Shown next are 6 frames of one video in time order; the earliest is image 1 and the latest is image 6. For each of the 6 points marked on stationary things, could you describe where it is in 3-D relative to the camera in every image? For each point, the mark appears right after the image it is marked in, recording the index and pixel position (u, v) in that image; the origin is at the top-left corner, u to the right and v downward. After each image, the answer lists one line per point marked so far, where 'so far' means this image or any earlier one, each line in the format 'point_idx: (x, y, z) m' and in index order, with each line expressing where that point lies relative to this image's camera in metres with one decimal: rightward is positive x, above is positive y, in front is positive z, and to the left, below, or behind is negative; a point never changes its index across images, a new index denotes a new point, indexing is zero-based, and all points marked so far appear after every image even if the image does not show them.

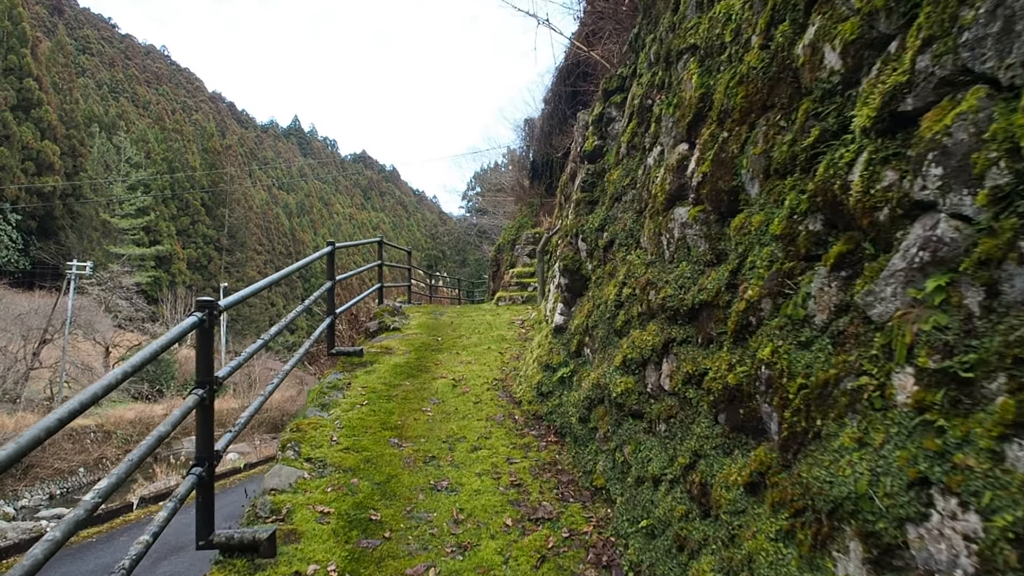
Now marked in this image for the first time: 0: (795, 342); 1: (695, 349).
0: (+0.6, -0.1, +1.6) m
1: (+0.5, -0.2, +2.1) m
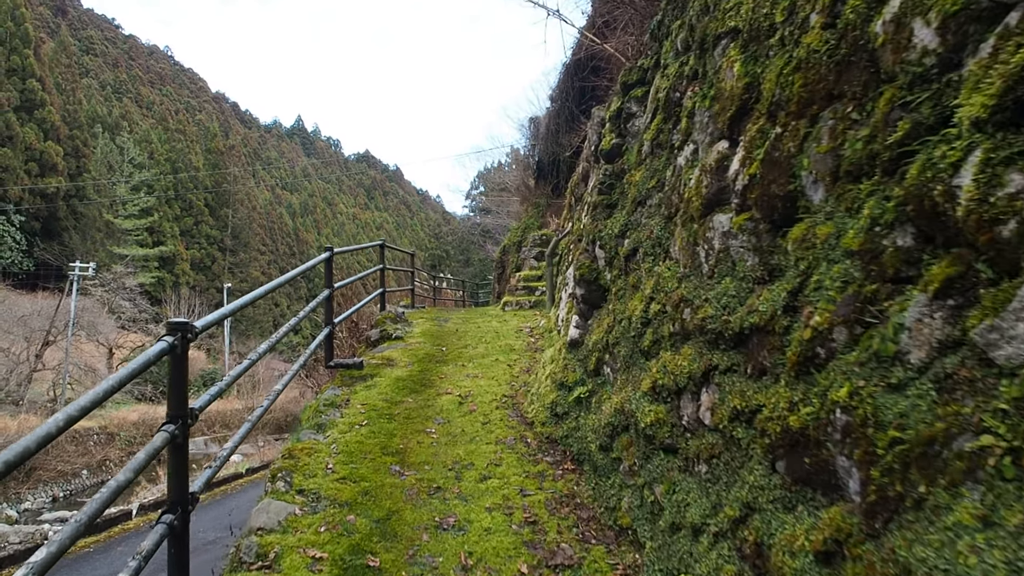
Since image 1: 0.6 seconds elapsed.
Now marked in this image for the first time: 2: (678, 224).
0: (+0.6, -0.2, +1.3) m
1: (+0.5, -0.2, +1.8) m
2: (+0.5, +0.2, +2.4) m
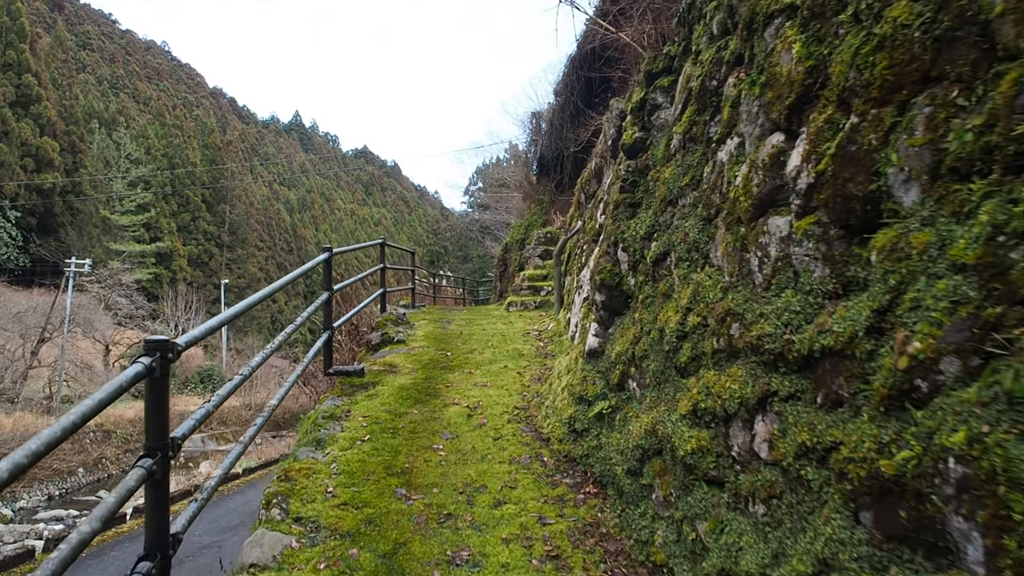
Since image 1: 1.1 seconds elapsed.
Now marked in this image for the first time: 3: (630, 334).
0: (+0.7, -0.2, +1.1) m
1: (+0.6, -0.2, +1.6) m
2: (+0.5, +0.2, +2.1) m
3: (+0.4, -0.2, +2.9) m
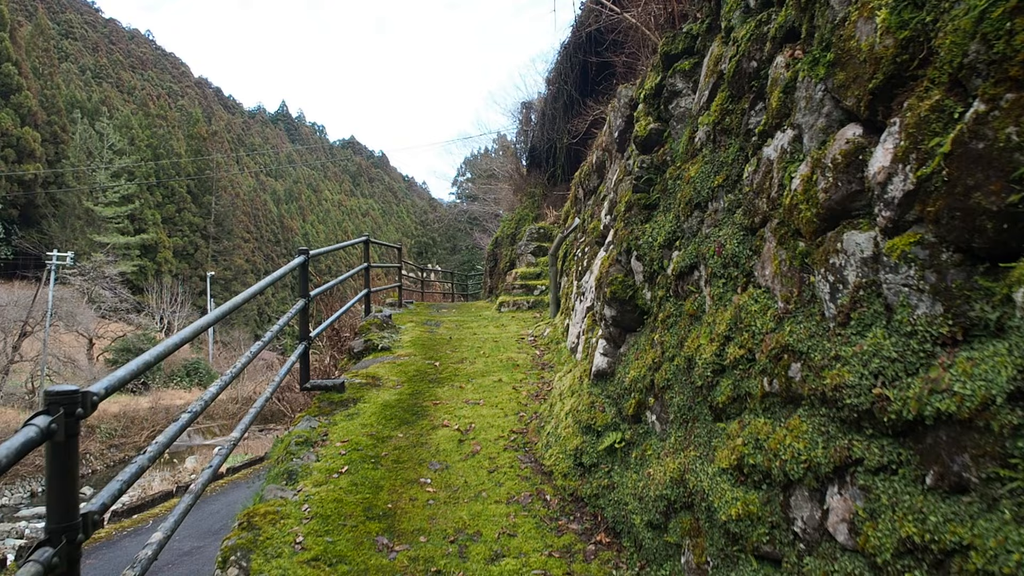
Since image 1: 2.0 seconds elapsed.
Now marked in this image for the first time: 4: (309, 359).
0: (+0.7, -0.3, +0.7) m
1: (+0.6, -0.3, +1.2) m
2: (+0.5, +0.1, +1.7) m
3: (+0.4, -0.2, +2.5) m
4: (-1.0, -0.4, +4.2) m
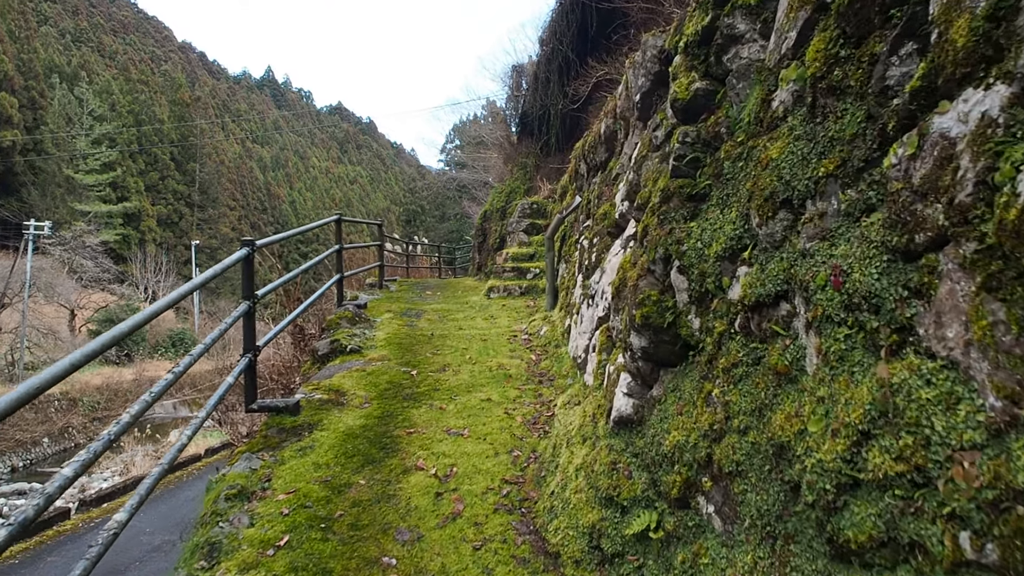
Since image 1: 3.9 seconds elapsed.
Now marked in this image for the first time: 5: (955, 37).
0: (+0.7, -0.4, 0.0) m
1: (+0.6, -0.4, +0.5) m
2: (+0.5, 0.0, +1.0) m
3: (+0.4, -0.3, +1.7) m
4: (-1.1, -0.4, +3.4) m
5: (+0.6, +0.3, +1.1) m
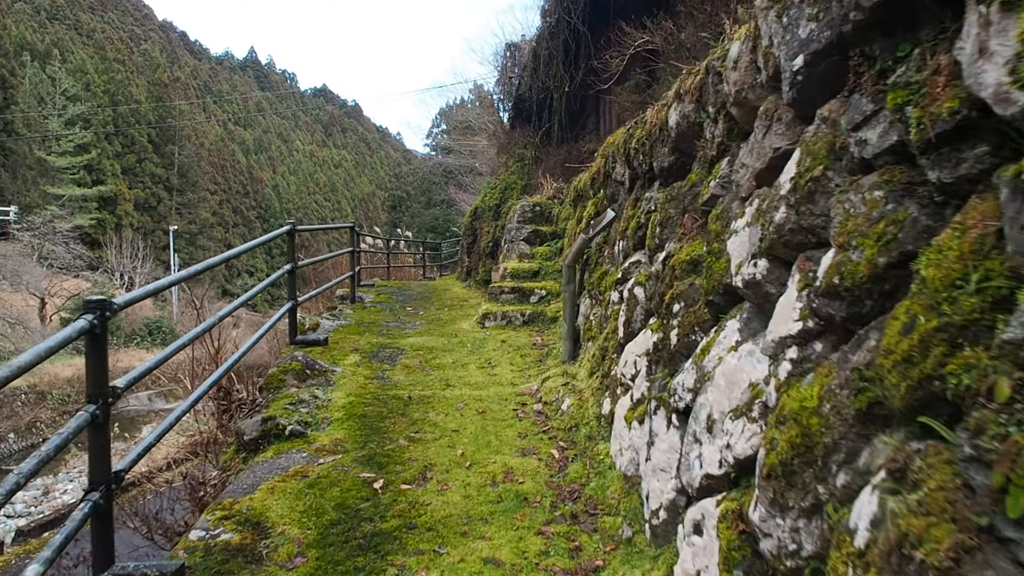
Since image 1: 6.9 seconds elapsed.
0: (+0.8, -0.7, -1.4) m
1: (+0.7, -0.7, -0.9) m
2: (+0.6, -0.3, -0.3) m
3: (+0.5, -0.5, +0.4) m
4: (-1.0, -0.6, +2.1) m
5: (+0.7, 0.0, -0.3) m
